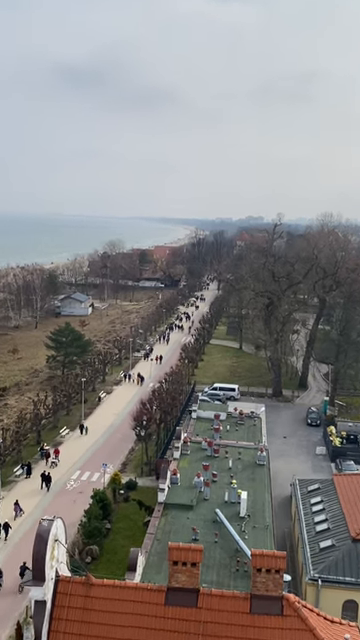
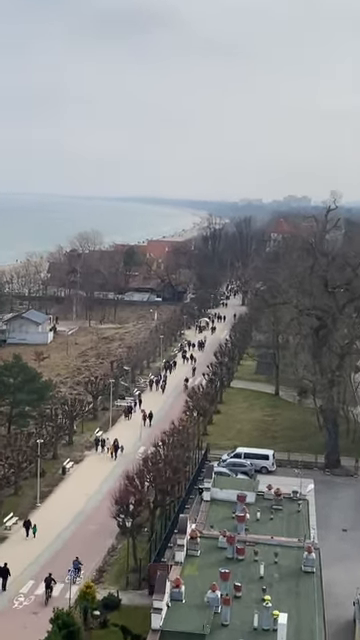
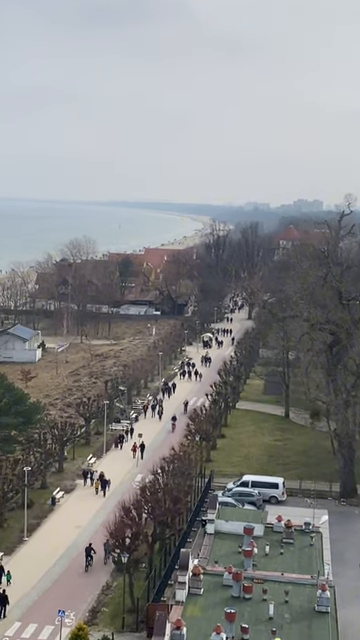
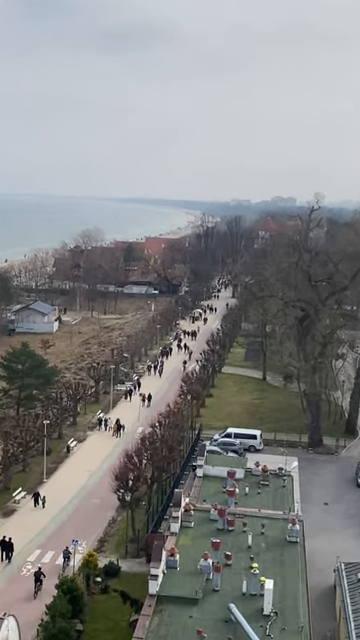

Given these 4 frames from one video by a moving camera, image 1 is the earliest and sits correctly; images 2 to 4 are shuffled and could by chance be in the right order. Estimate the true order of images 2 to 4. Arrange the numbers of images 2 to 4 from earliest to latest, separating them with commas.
4, 2, 3
